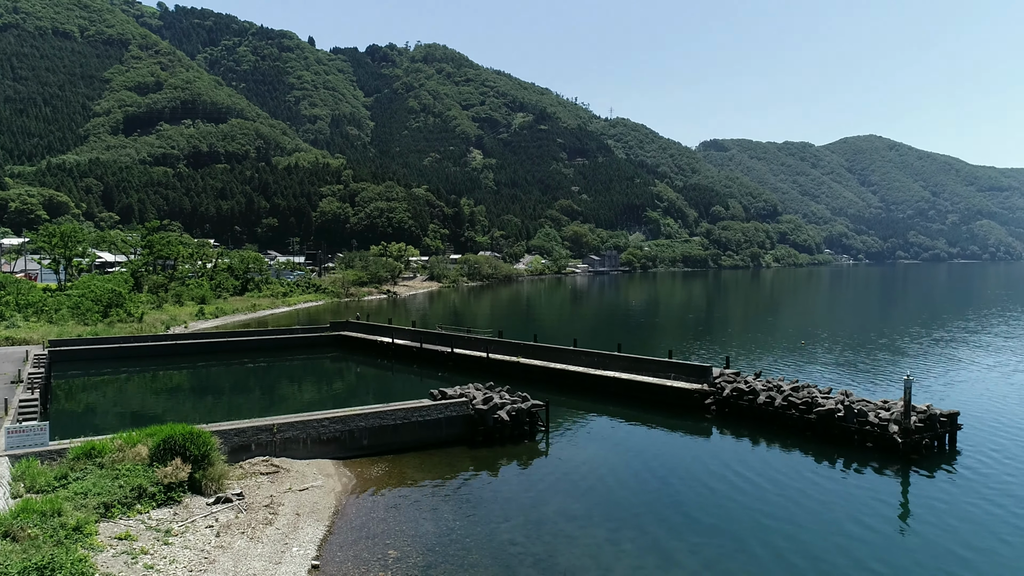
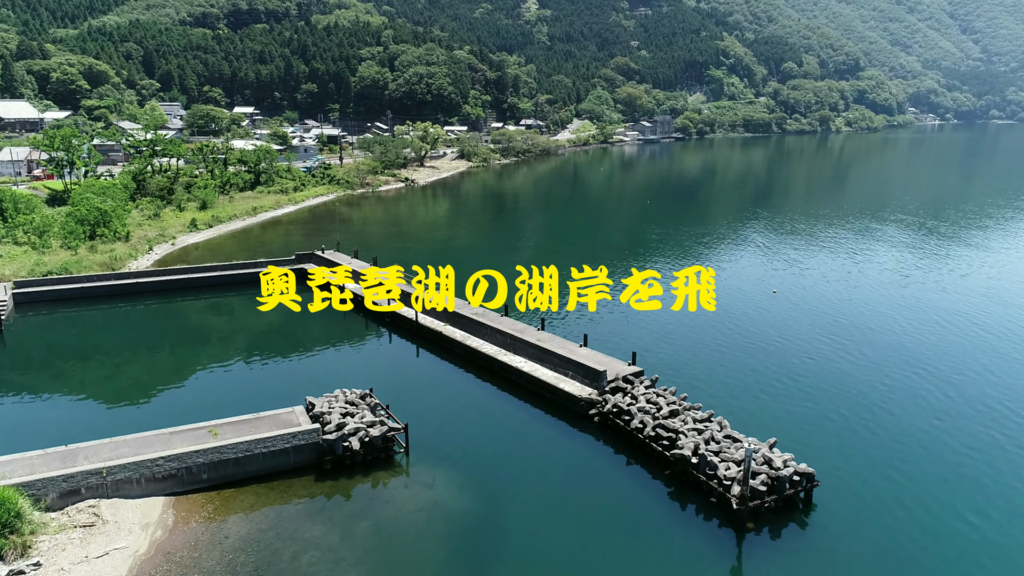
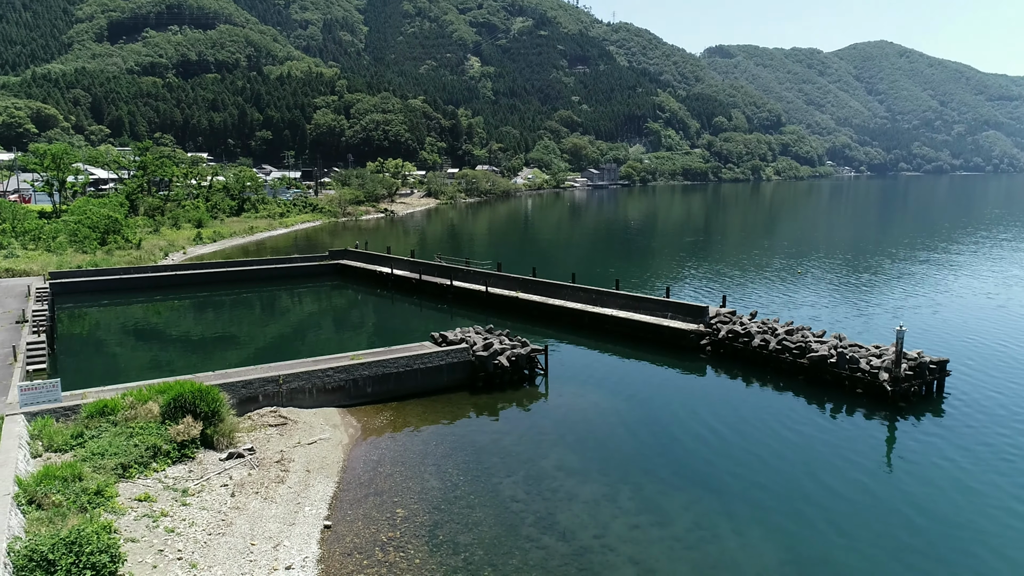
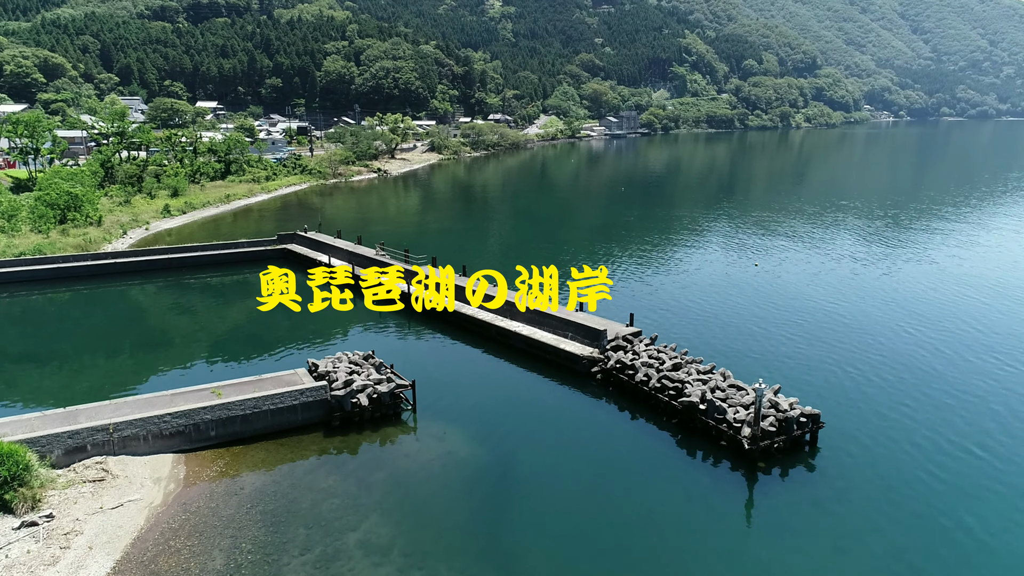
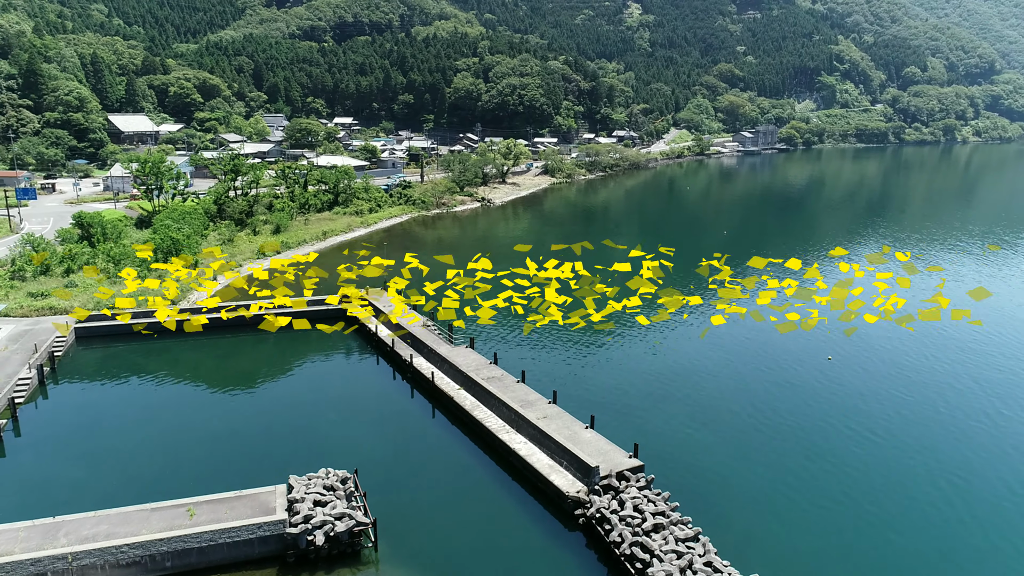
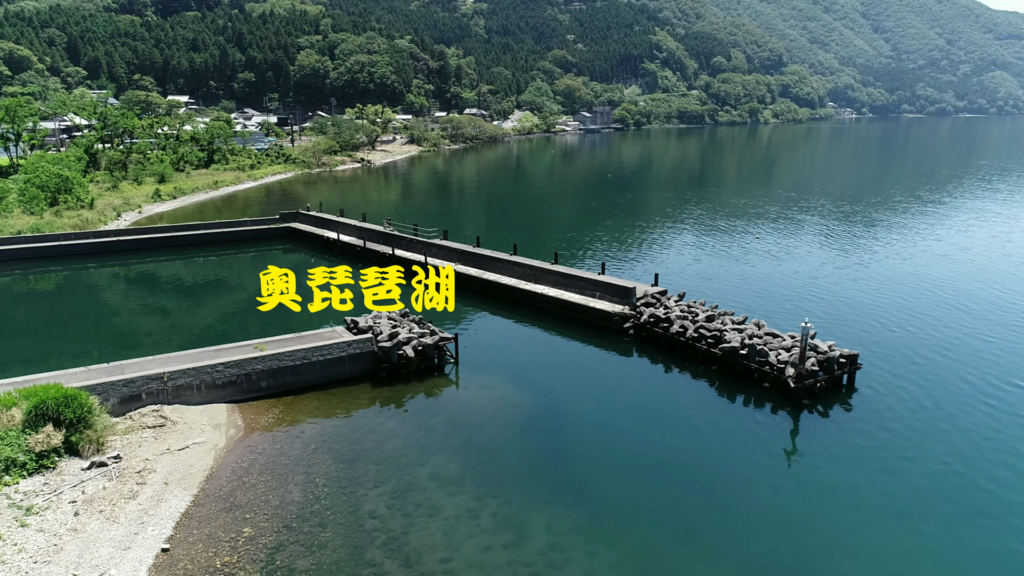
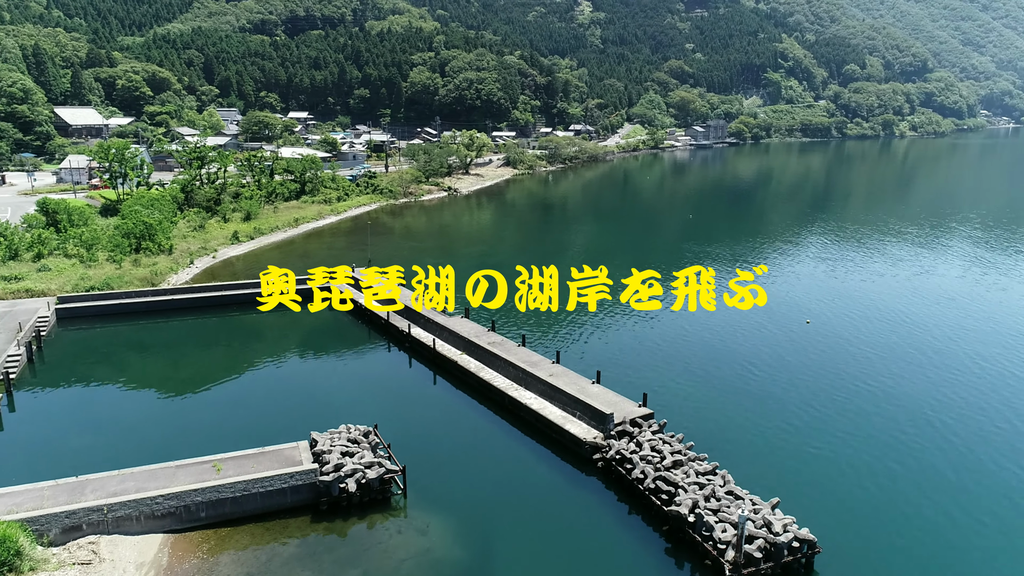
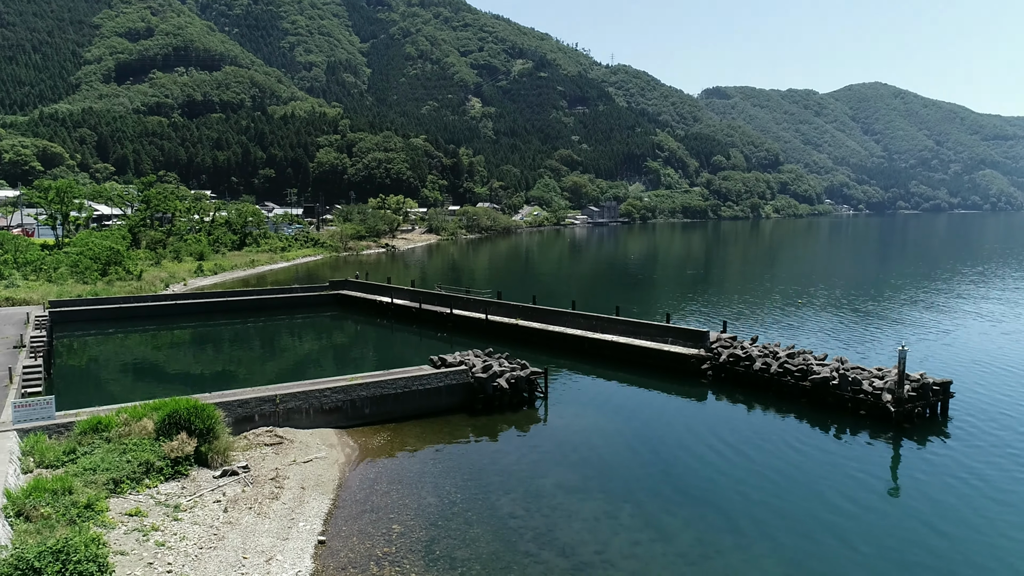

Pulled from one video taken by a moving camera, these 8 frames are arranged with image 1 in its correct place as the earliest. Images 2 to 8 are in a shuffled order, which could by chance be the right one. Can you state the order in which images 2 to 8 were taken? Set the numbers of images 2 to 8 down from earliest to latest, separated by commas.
8, 3, 6, 4, 2, 7, 5
